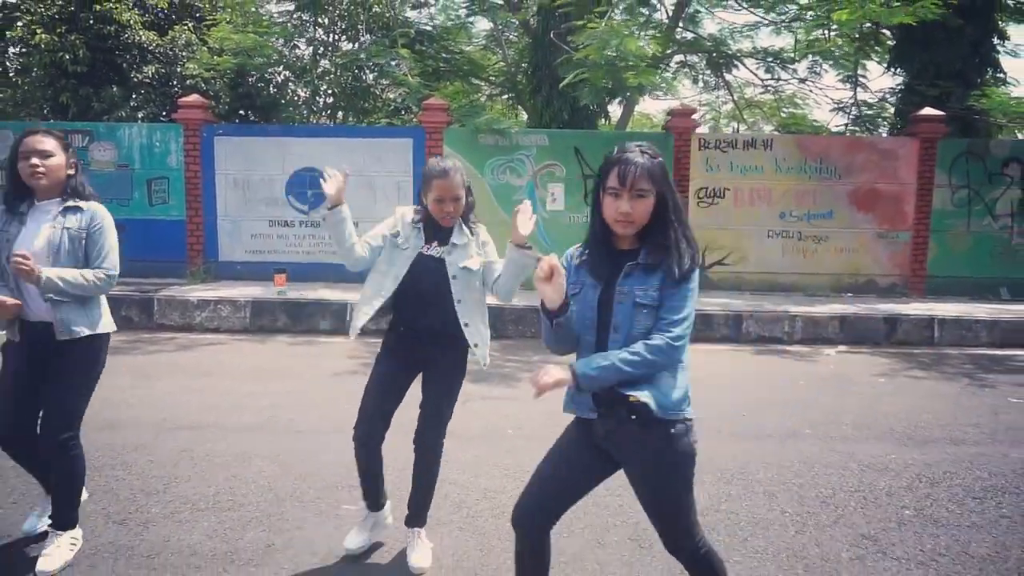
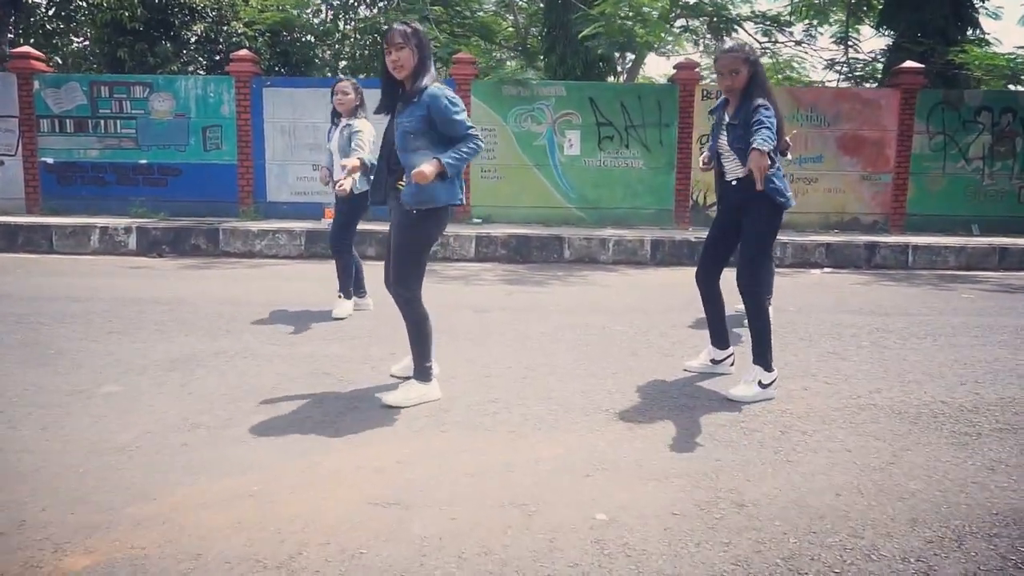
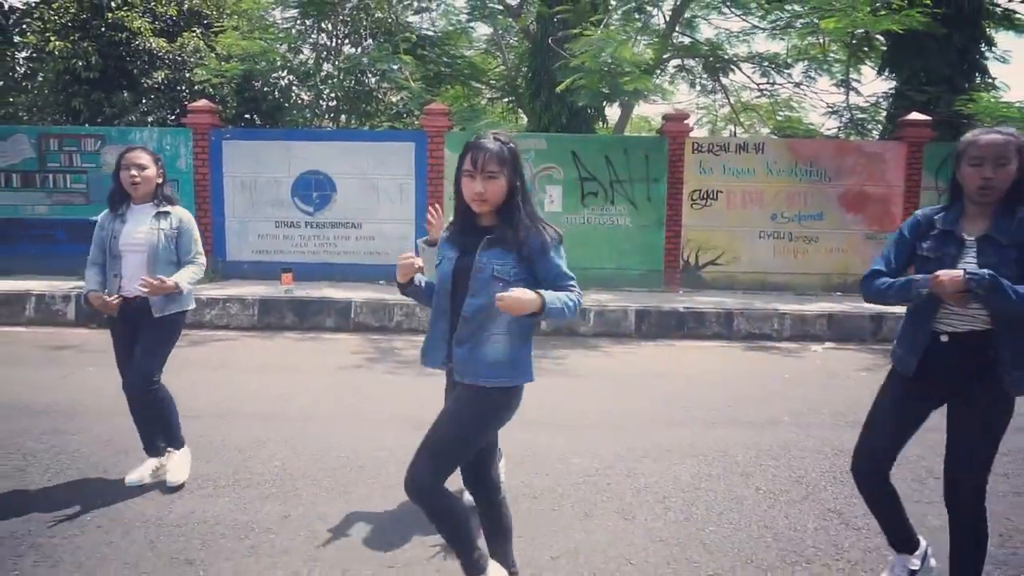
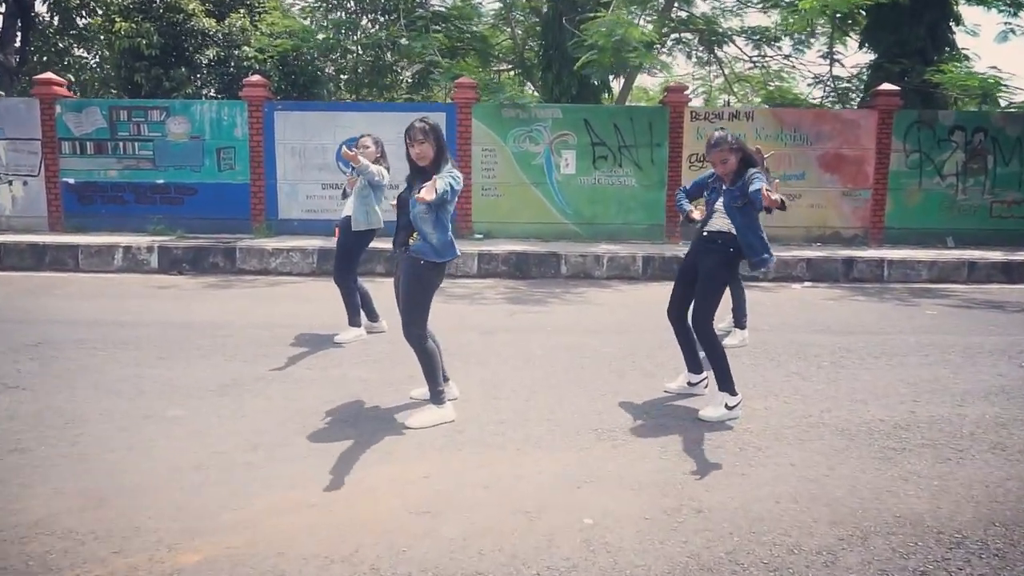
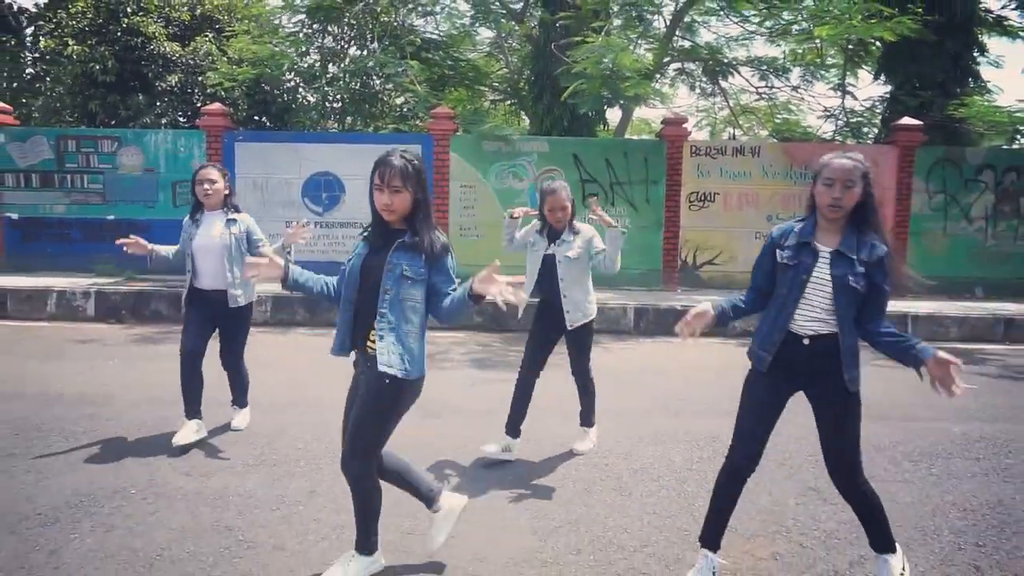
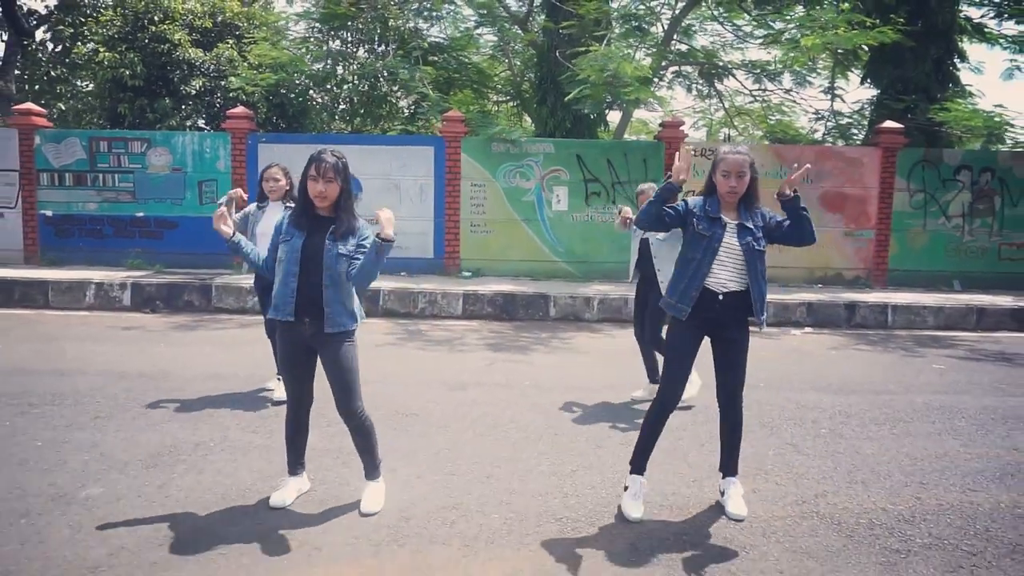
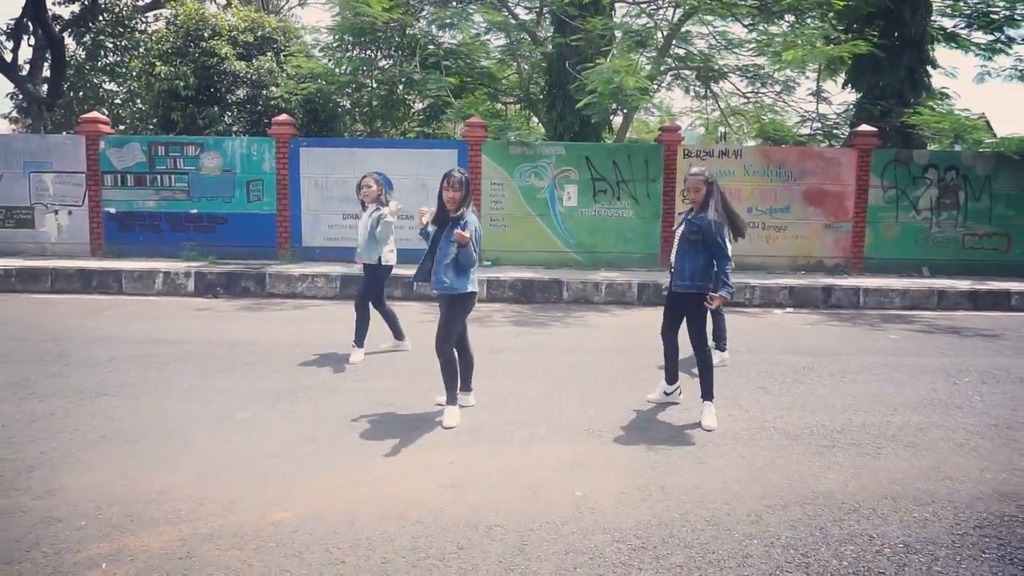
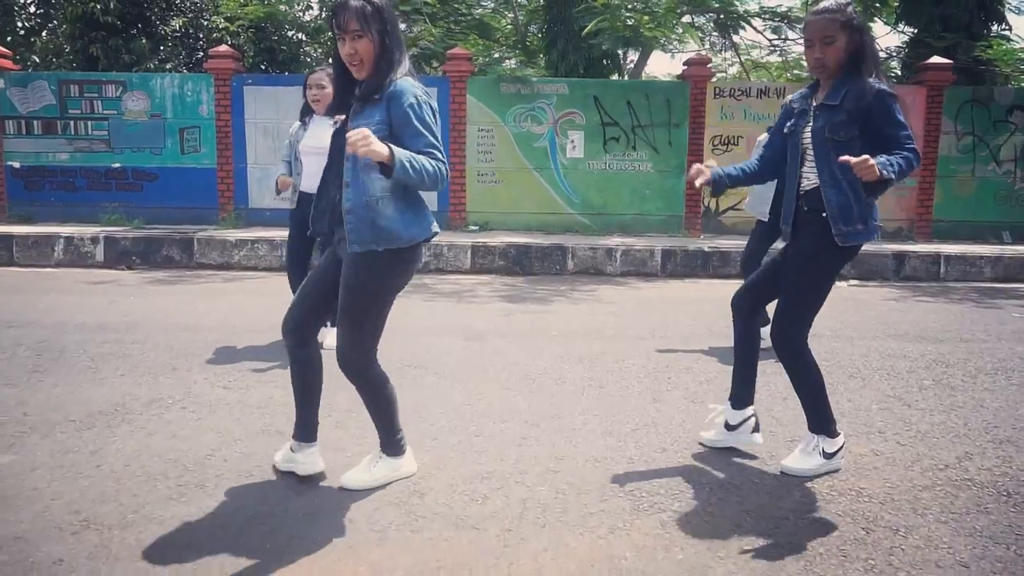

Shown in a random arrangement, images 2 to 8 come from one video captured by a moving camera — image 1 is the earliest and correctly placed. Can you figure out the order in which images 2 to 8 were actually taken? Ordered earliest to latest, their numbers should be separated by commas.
3, 5, 6, 7, 4, 2, 8
